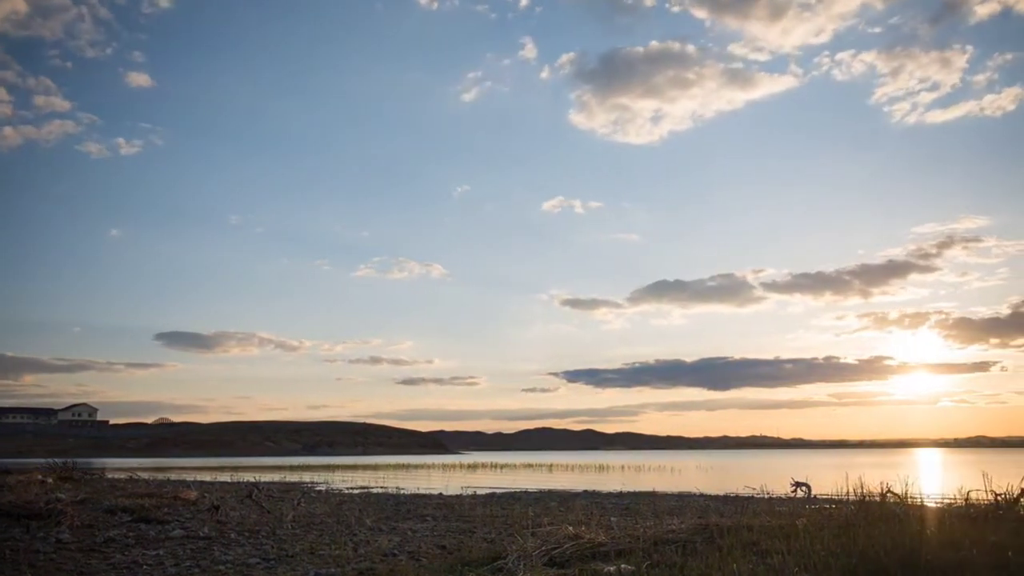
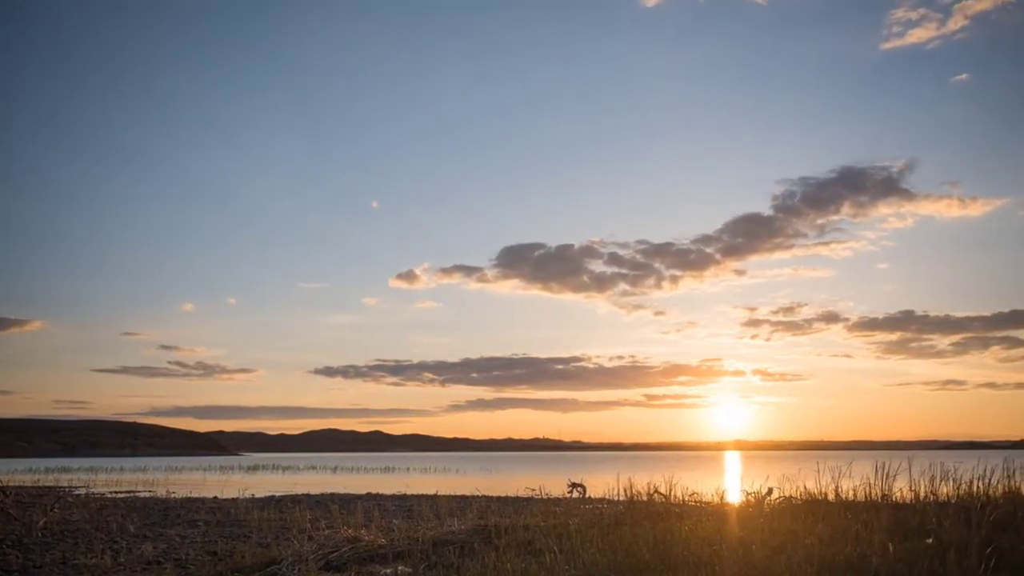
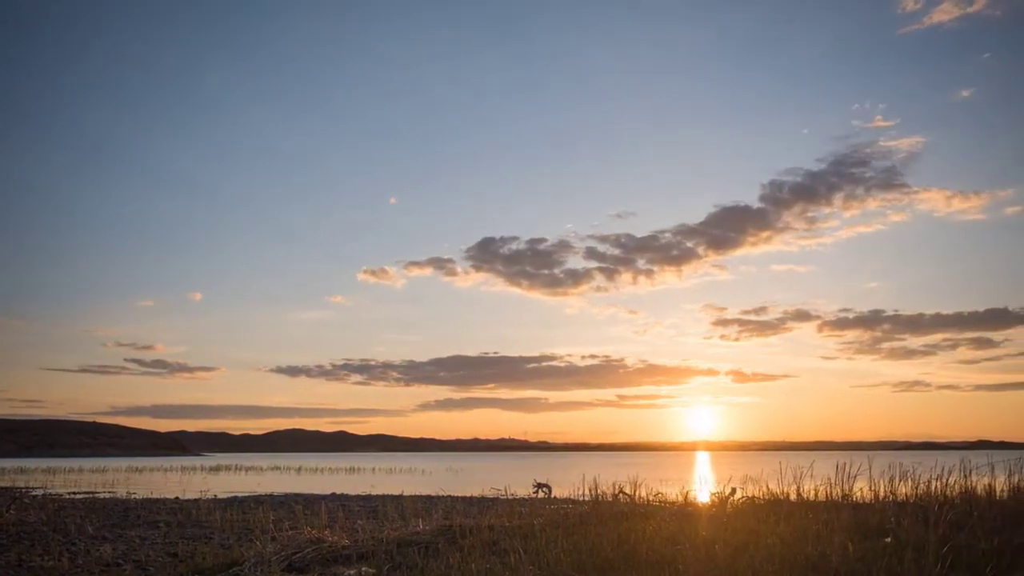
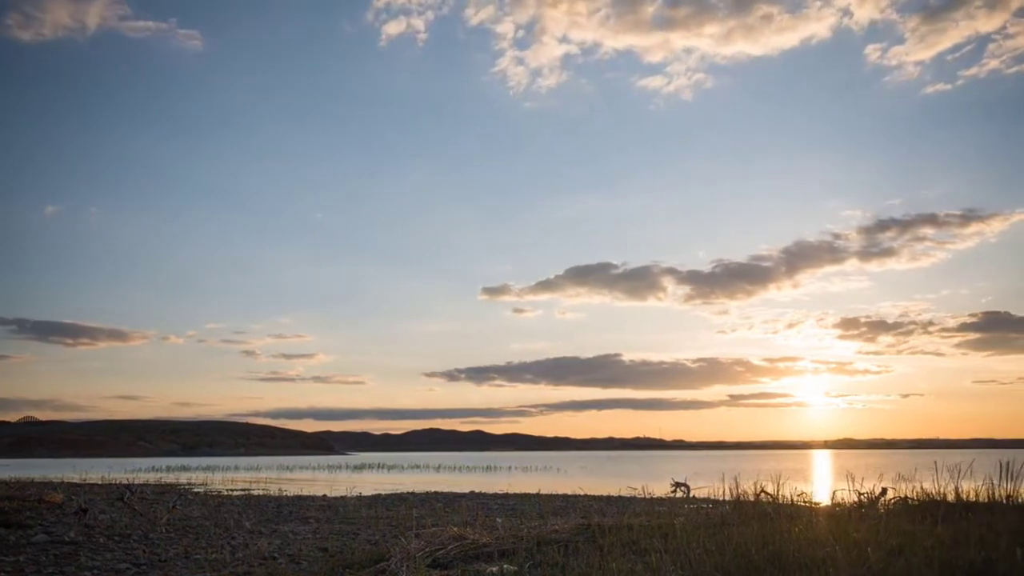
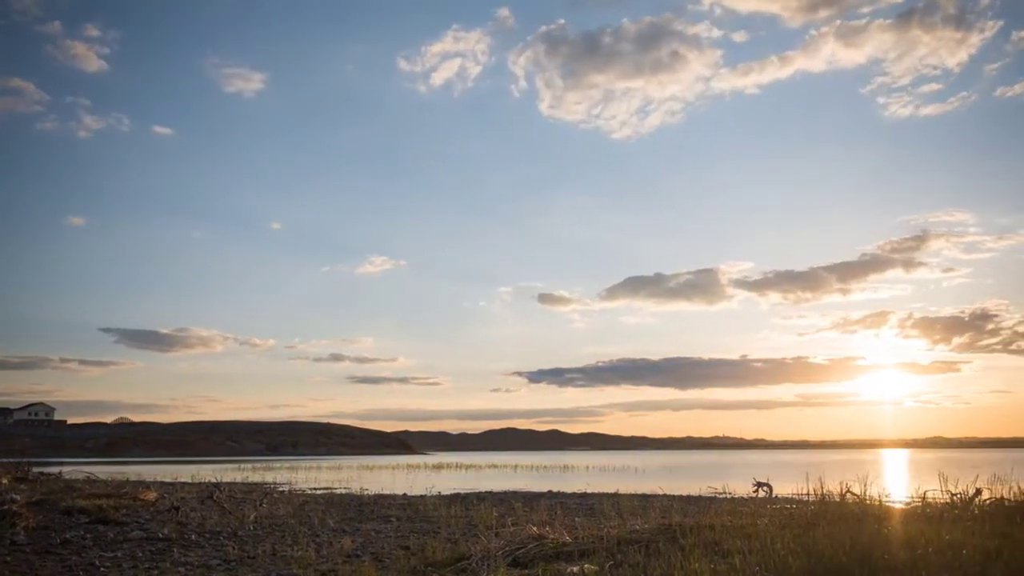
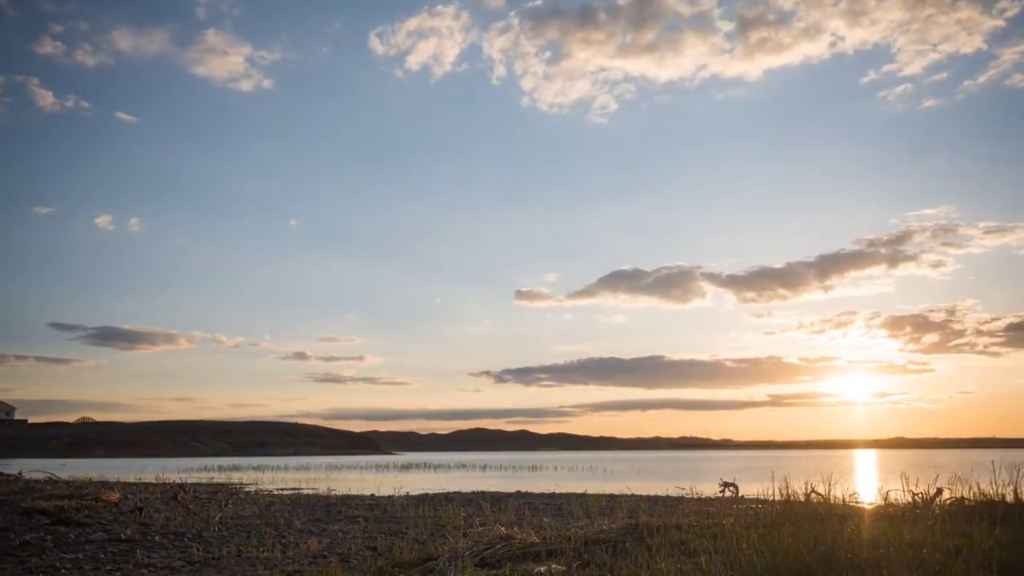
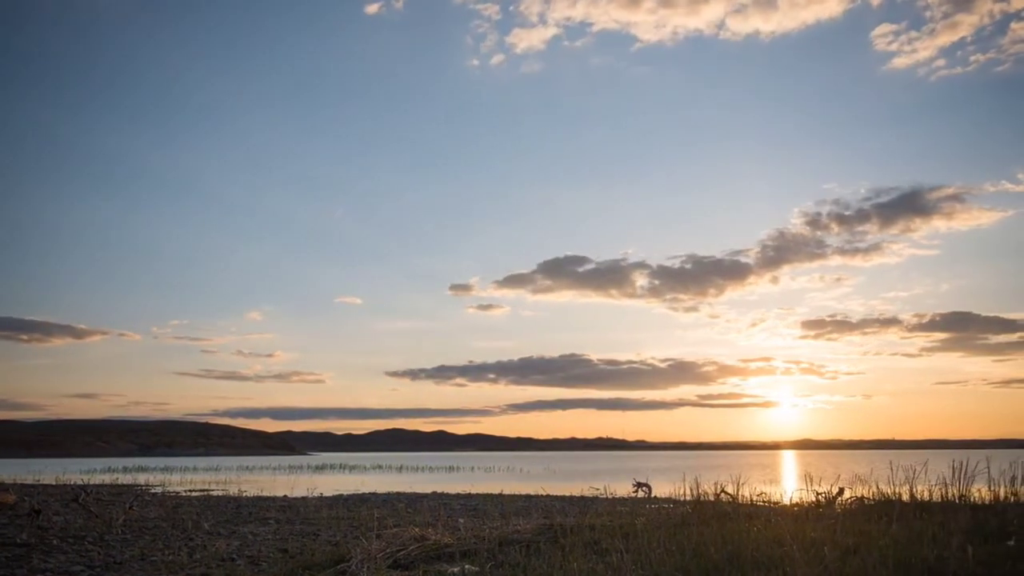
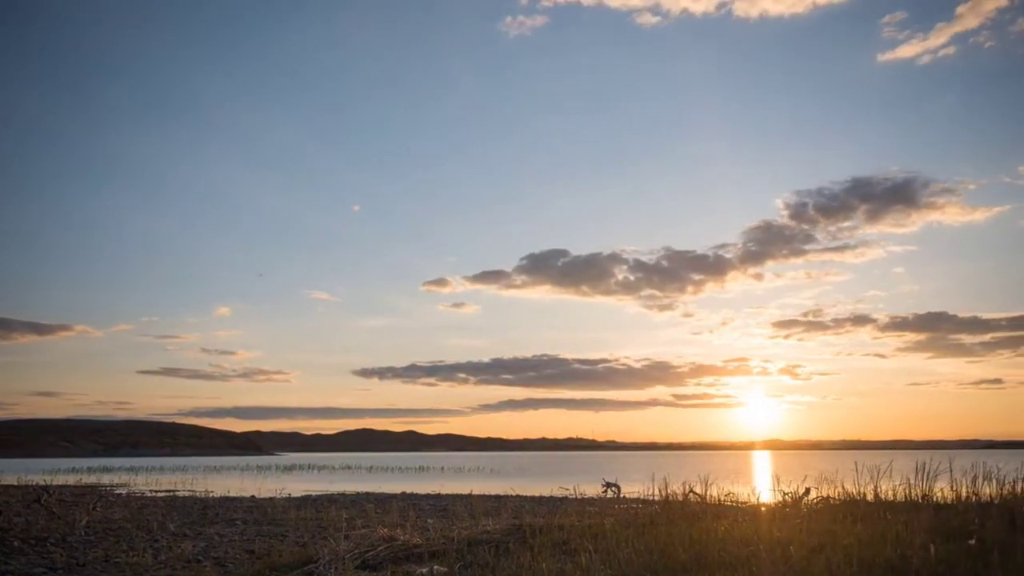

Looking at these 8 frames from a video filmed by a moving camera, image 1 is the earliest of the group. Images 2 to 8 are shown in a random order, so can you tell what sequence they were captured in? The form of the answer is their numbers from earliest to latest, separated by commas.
5, 6, 4, 7, 8, 2, 3
